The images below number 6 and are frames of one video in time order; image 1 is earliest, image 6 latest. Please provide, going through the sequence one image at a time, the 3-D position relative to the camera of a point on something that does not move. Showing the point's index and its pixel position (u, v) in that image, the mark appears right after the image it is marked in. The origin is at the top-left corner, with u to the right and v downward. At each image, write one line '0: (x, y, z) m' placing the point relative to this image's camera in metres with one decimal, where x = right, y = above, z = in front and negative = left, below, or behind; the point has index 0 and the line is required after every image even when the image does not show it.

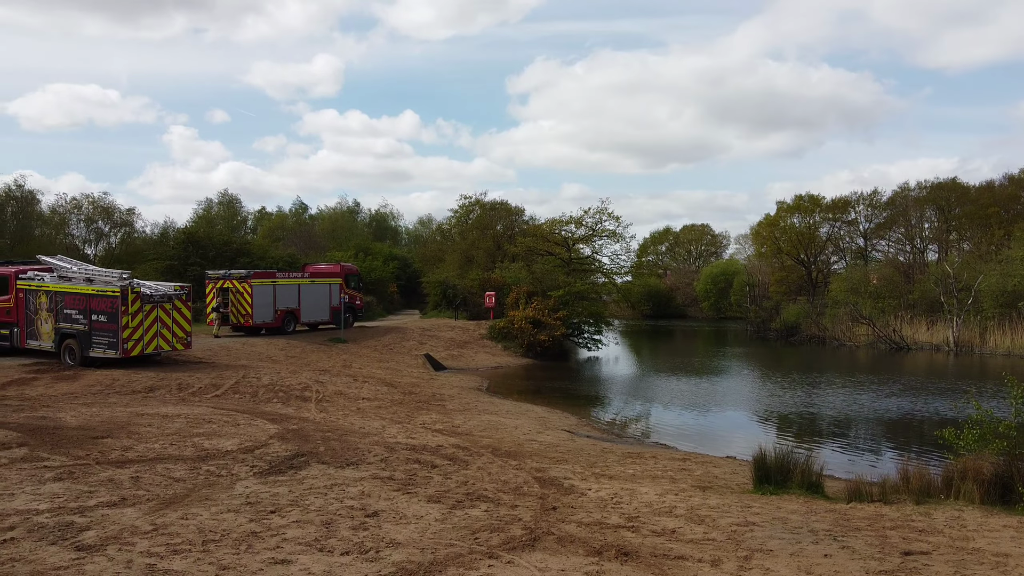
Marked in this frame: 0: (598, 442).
0: (+1.6, -2.9, +12.1) m
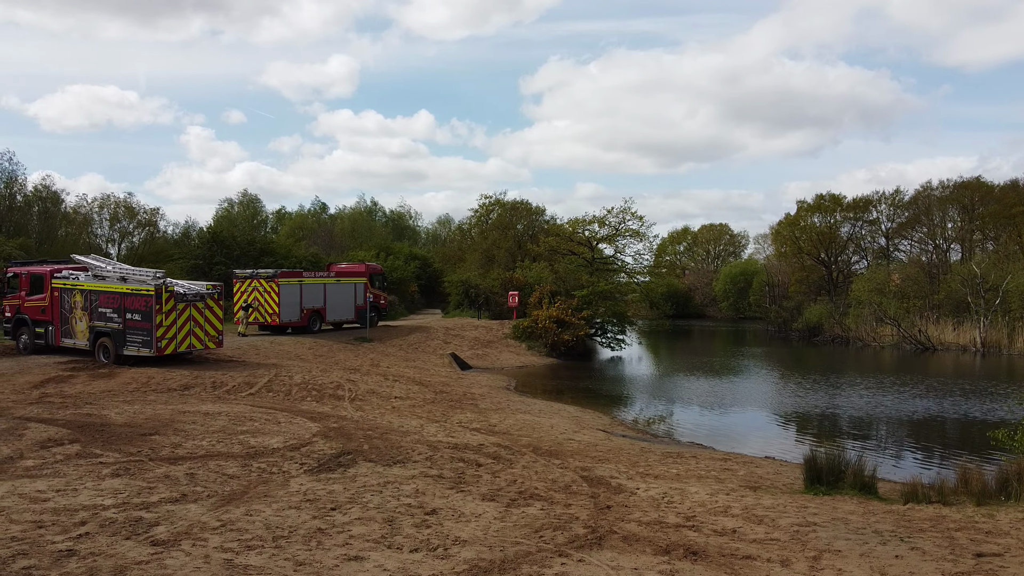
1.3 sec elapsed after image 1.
0: (+2.3, -2.8, +12.1) m
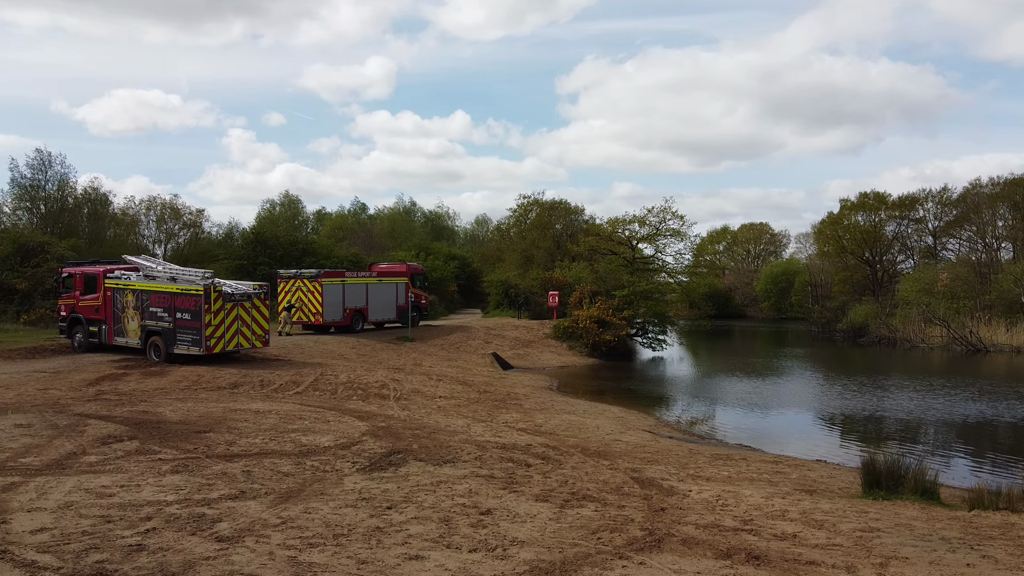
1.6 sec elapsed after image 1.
0: (+3.1, -2.8, +11.9) m
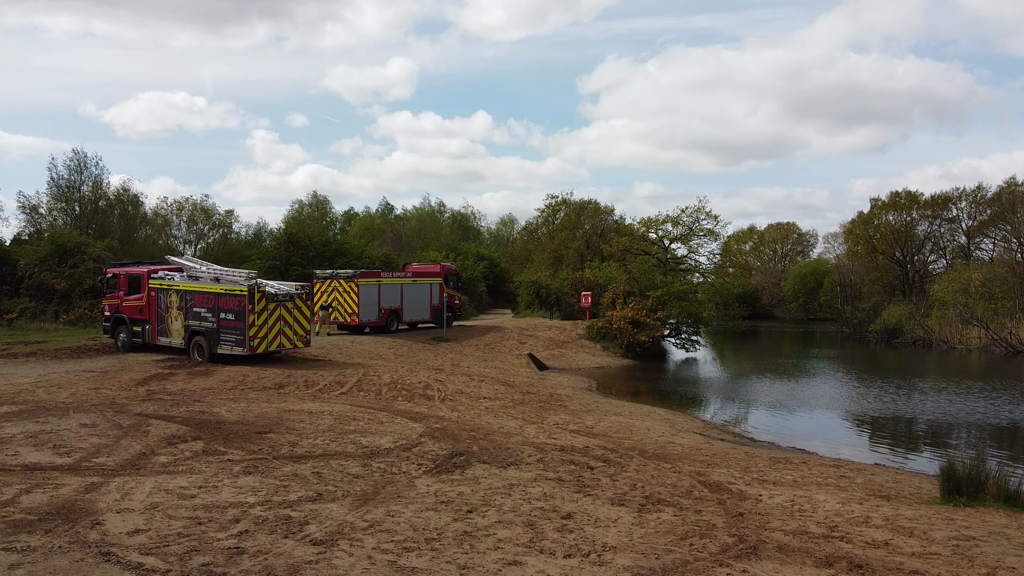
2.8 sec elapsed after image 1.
0: (+4.1, -2.8, +11.7) m
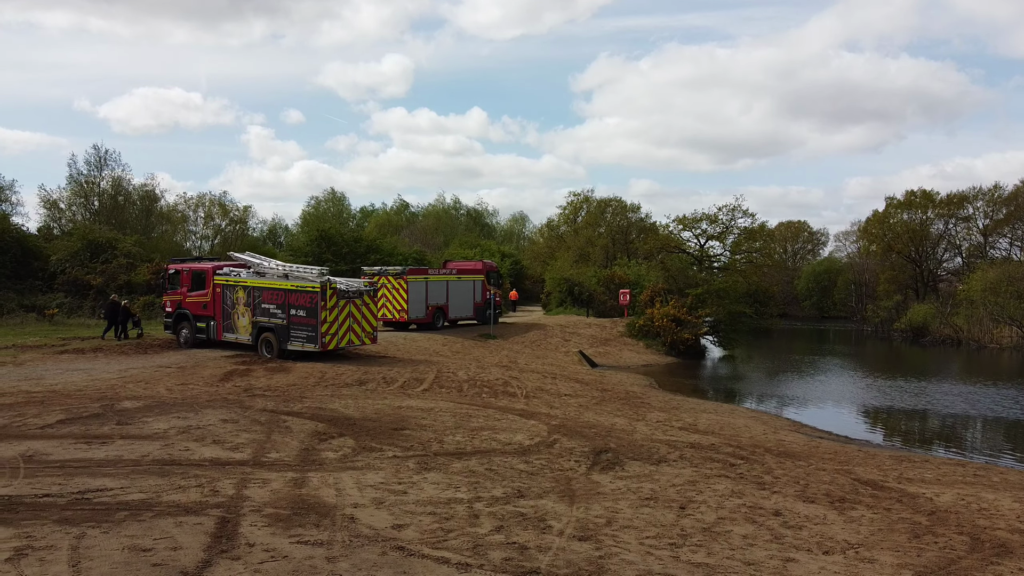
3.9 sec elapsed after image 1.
0: (+5.9, -2.8, +11.8) m
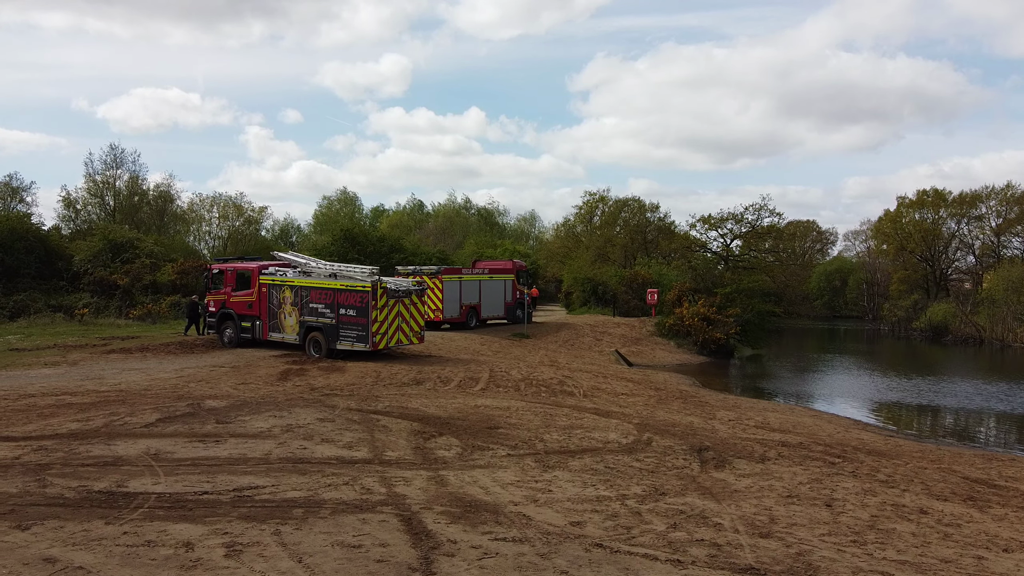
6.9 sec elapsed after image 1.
0: (+7.2, -2.8, +11.8) m
